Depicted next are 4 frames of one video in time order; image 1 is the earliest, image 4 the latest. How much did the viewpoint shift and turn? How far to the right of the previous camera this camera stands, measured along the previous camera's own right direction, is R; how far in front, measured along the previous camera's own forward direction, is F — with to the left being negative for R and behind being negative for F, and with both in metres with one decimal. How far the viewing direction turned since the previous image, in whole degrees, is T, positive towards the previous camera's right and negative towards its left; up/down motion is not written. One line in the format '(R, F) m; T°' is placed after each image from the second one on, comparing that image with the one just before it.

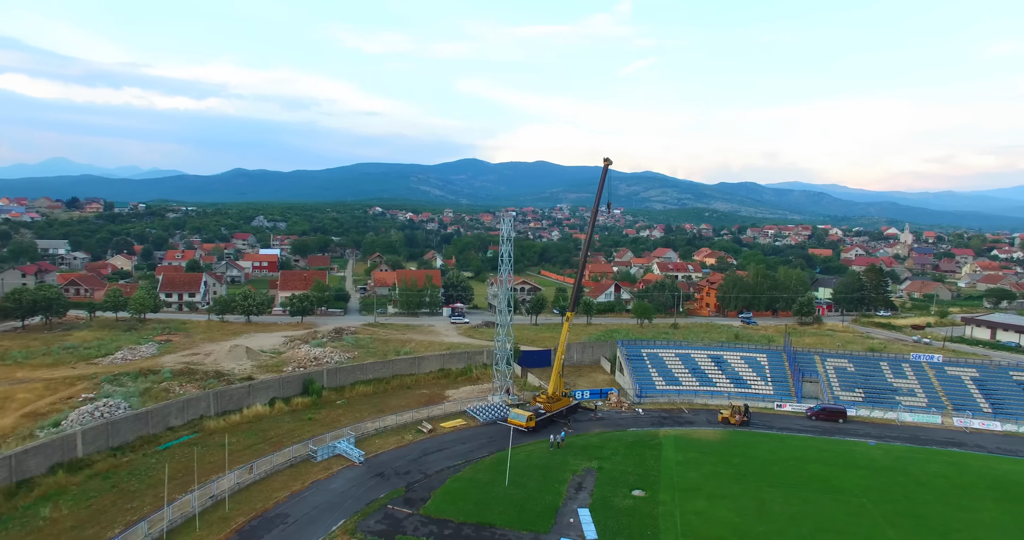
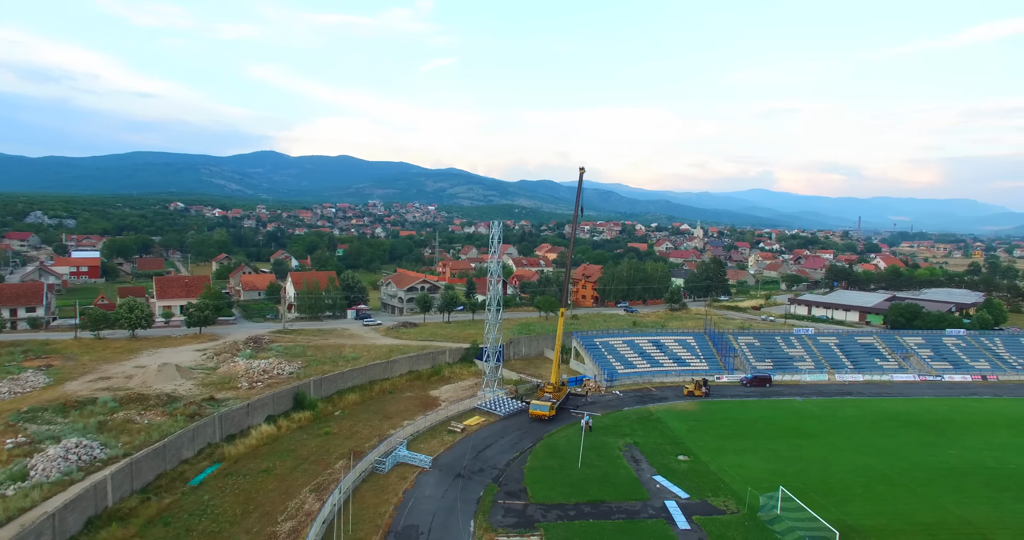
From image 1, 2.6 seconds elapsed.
(-9.3, +0.3) m; +21°
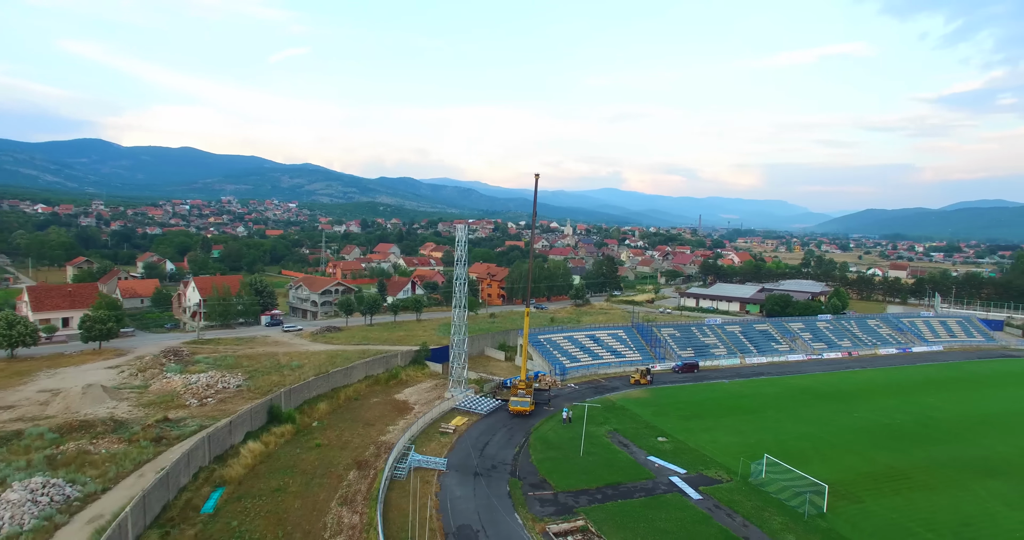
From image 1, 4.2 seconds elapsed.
(-5.4, -0.1) m; +14°
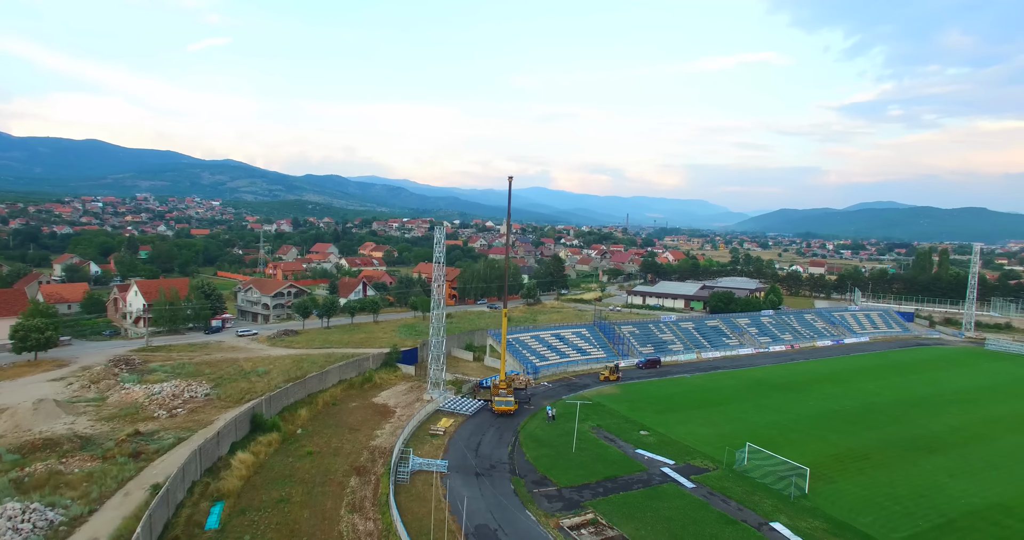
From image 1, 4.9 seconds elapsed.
(-2.5, -0.1) m; +7°
